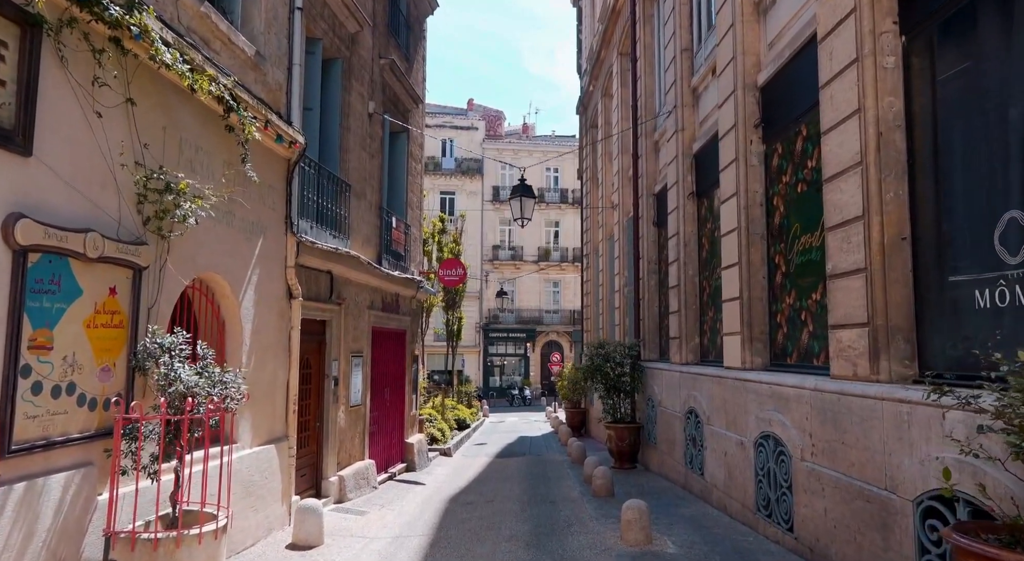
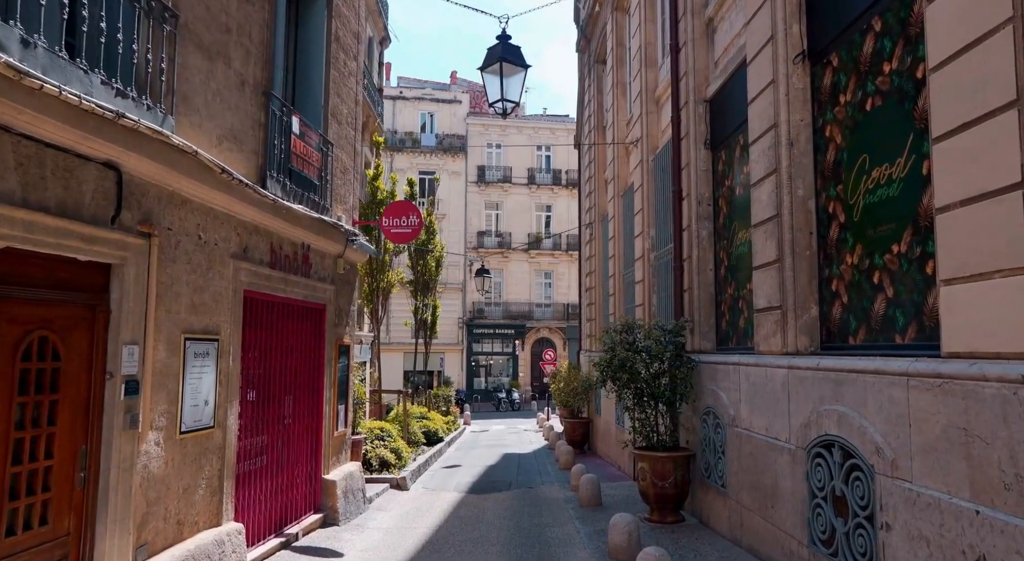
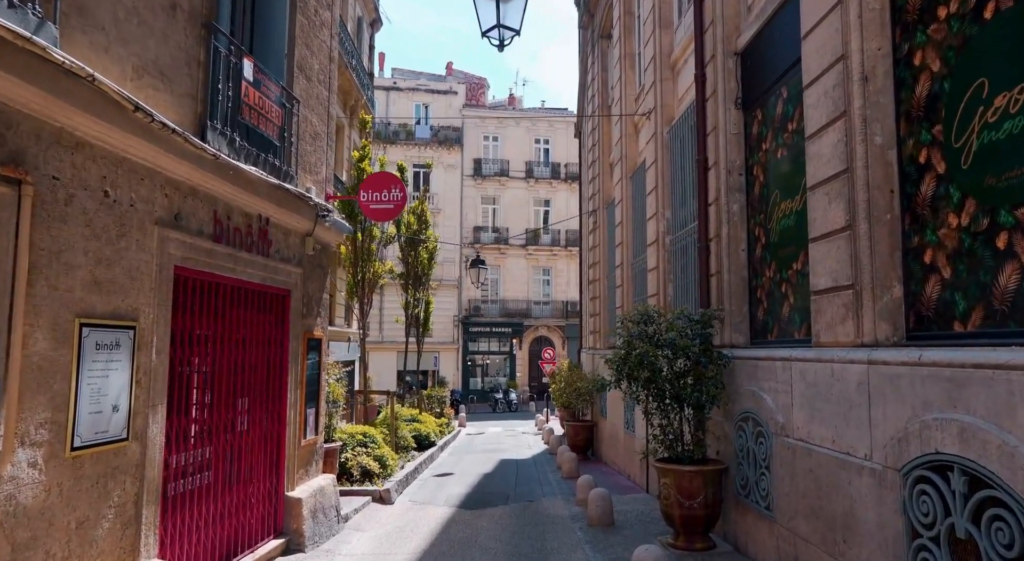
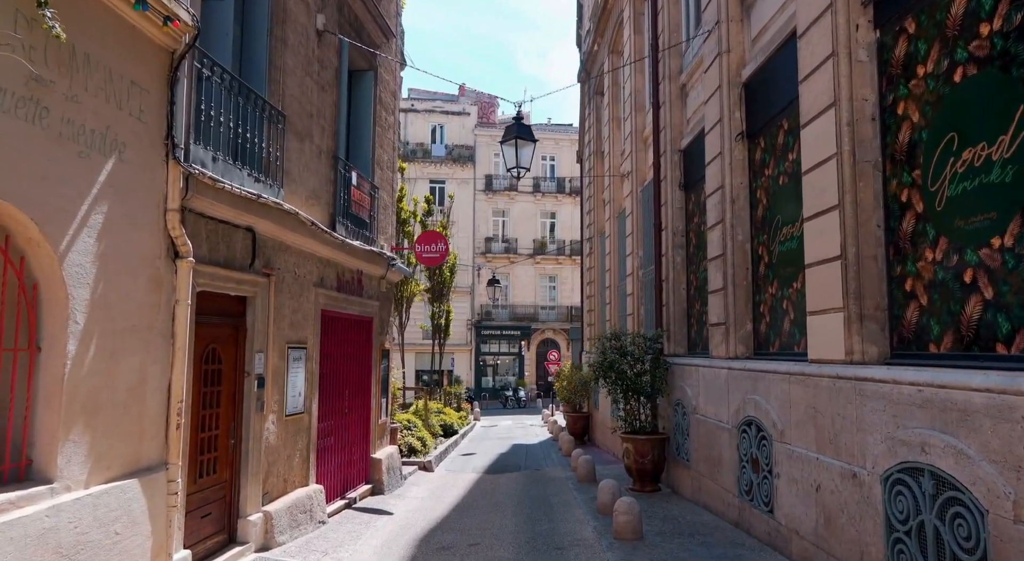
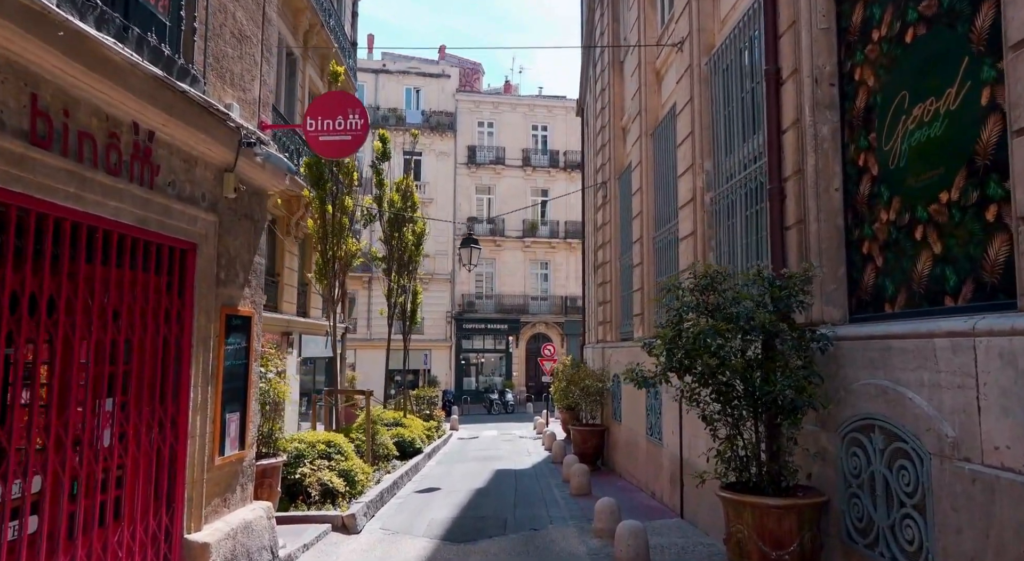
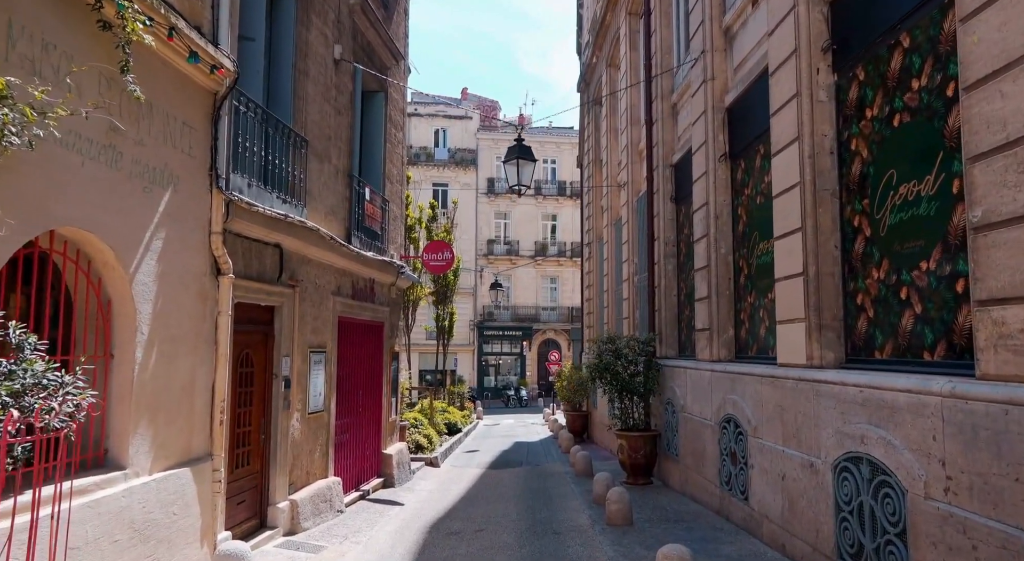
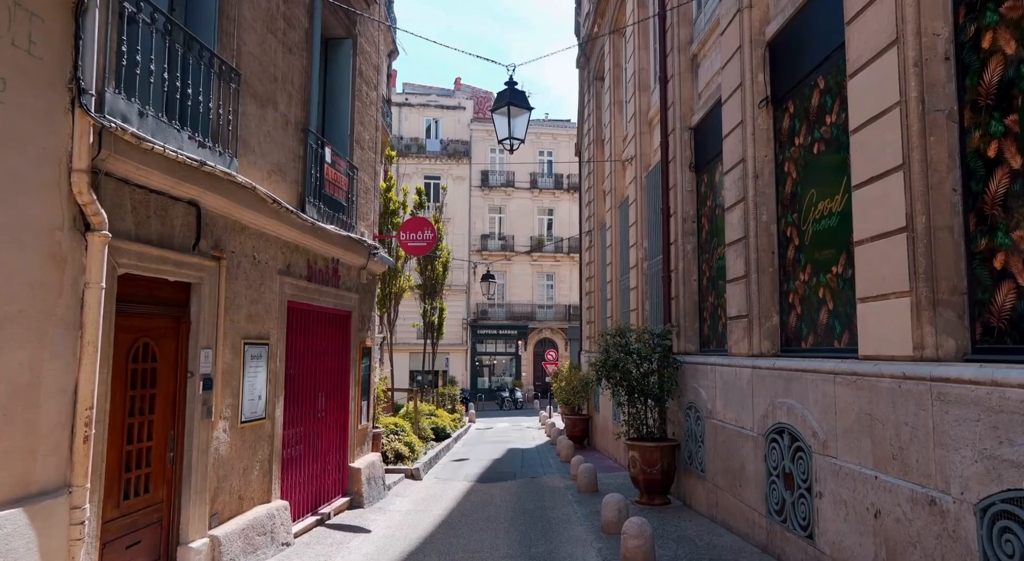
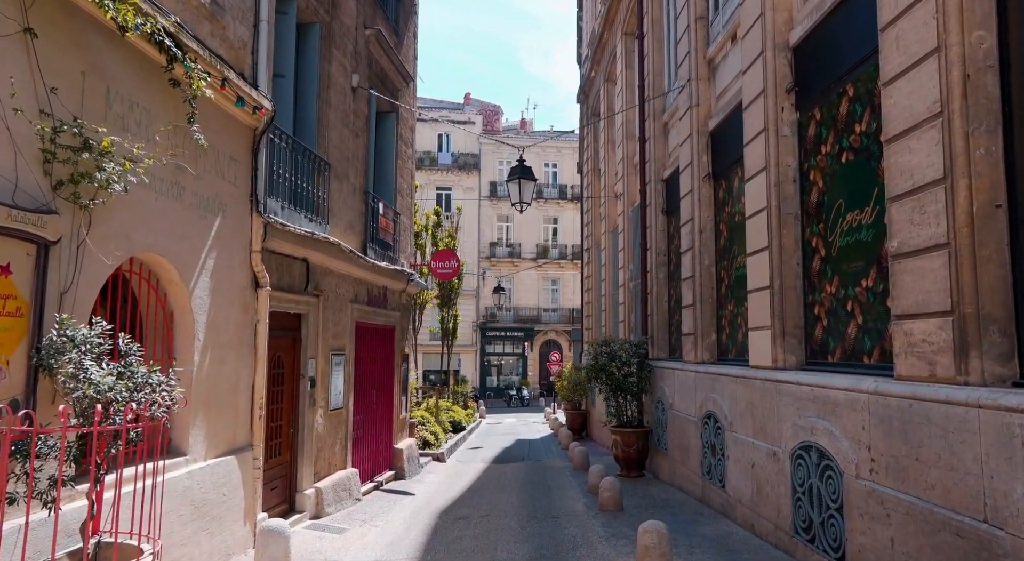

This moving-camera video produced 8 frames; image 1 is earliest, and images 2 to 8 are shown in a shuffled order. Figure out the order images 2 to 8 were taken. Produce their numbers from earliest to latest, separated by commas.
8, 6, 4, 7, 2, 3, 5
